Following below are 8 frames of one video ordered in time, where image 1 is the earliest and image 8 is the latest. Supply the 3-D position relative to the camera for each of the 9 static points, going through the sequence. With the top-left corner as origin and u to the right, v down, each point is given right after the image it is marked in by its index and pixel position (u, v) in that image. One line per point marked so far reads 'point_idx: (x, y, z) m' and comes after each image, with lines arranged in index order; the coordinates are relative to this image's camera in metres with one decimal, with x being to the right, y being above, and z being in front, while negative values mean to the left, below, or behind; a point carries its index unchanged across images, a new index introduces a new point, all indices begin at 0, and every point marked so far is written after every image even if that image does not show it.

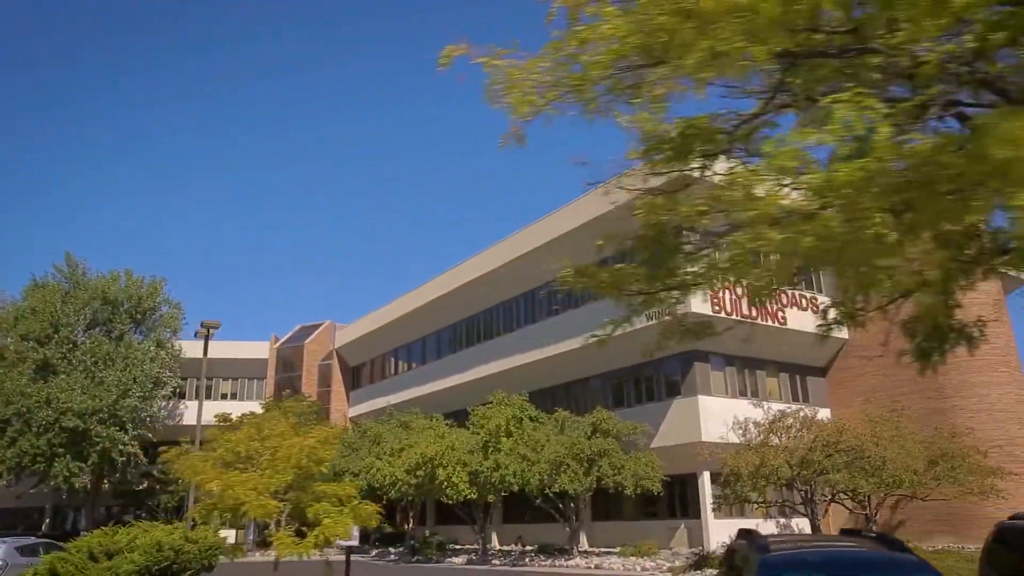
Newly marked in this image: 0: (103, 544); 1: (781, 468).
0: (-9.5, -6.0, +19.1) m
1: (+6.3, -4.2, +19.1) m
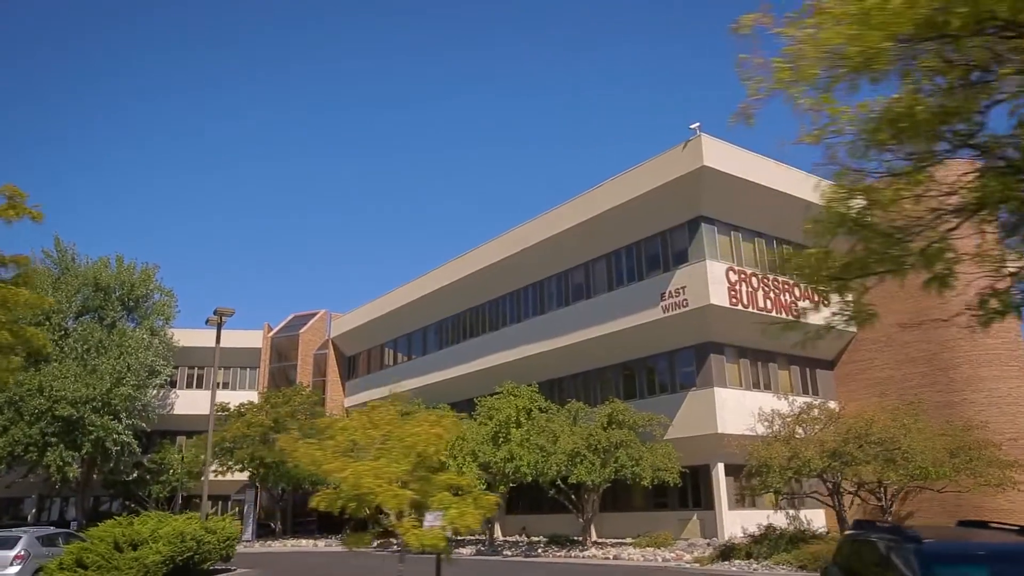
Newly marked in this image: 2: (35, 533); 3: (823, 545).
0: (-8.8, -5.6, +18.7) m
1: (+7.1, -4.0, +19.2) m
2: (-11.0, -5.6, +18.9) m
3: (+7.3, -6.0, +19.1) m
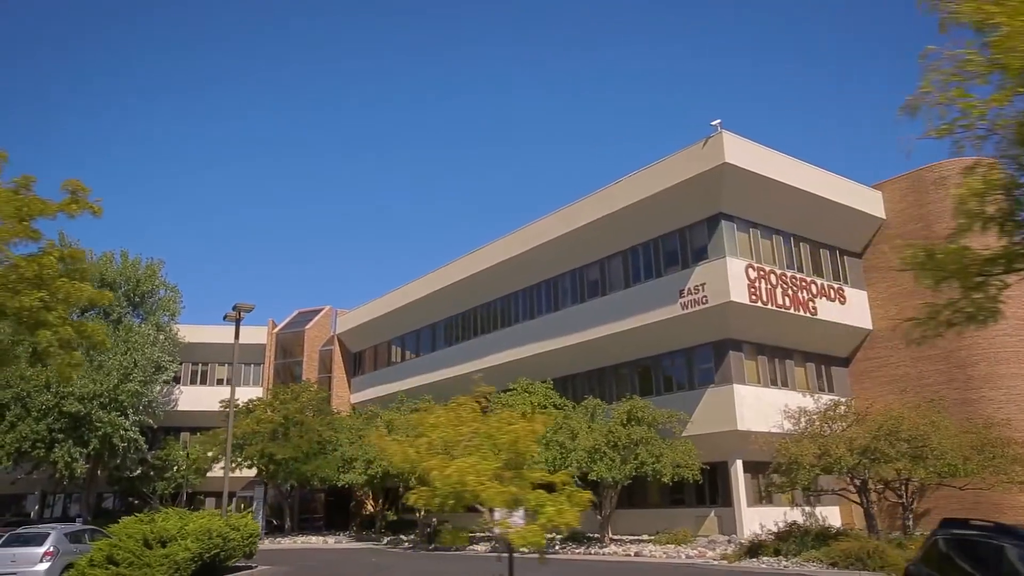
0: (-8.0, -5.5, +18.6) m
1: (+7.8, -4.0, +19.2) m
2: (-10.3, -5.5, +18.8) m
3: (+8.0, -5.9, +19.1) m
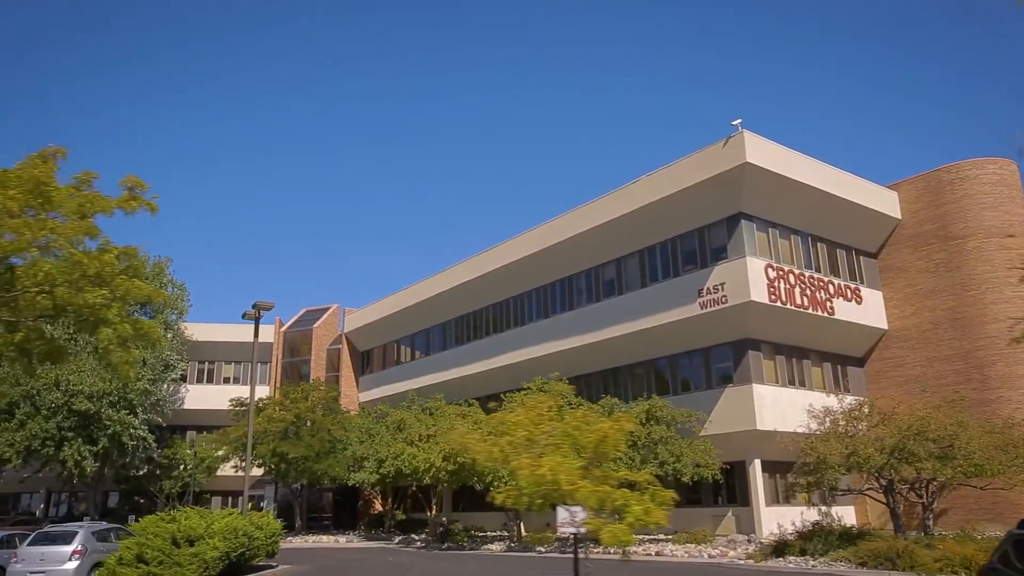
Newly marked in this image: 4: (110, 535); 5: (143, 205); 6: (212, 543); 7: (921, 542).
0: (-7.4, -5.5, +18.6) m
1: (+8.4, -4.0, +19.3) m
2: (-9.6, -5.5, +18.7) m
3: (+8.6, -5.9, +19.2) m
4: (-9.5, -5.8, +19.4) m
5: (-4.5, +1.0, +10.0) m
6: (-6.8, -5.8, +18.5) m
7: (+9.5, -5.9, +18.9) m
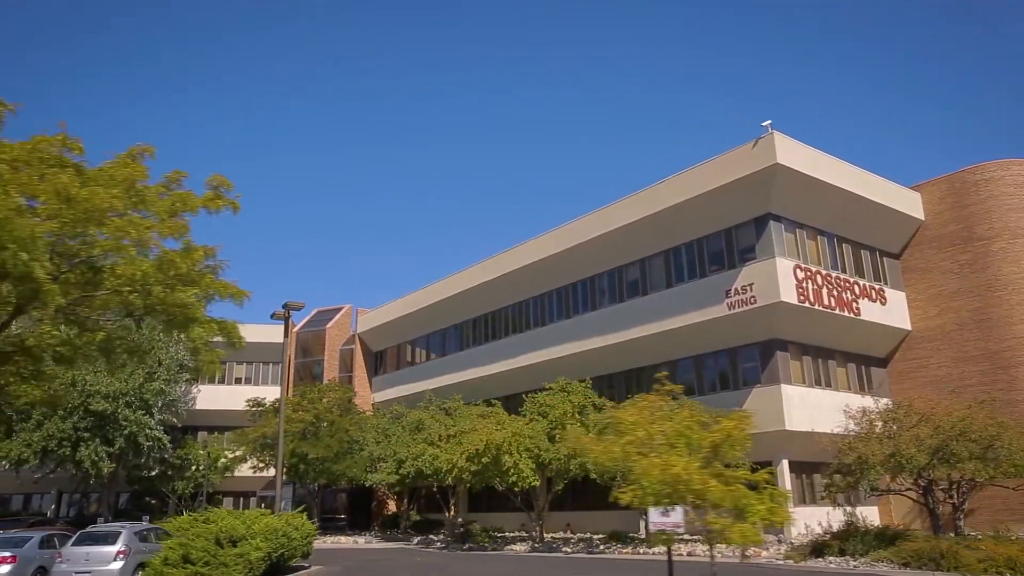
0: (-6.4, -5.5, +18.5) m
1: (+9.4, -4.0, +19.3) m
2: (-8.6, -5.5, +18.6) m
3: (+9.6, -5.9, +19.2) m
4: (-8.6, -5.8, +19.4) m
5: (-3.4, +1.0, +10.0) m
6: (-5.8, -5.8, +18.5) m
7: (+10.4, -5.9, +19.0) m
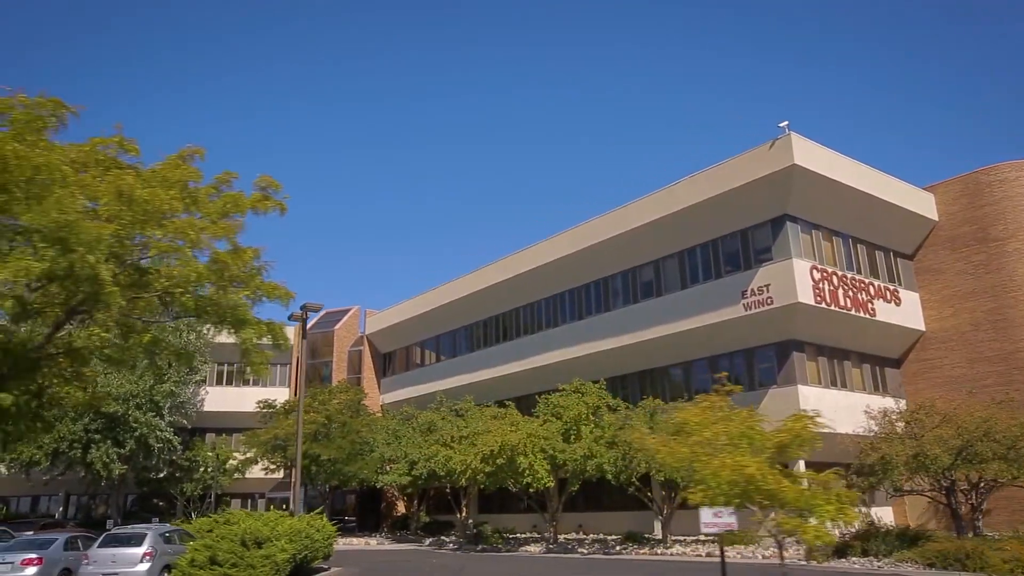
0: (-5.8, -5.5, +18.5) m
1: (+10.0, -4.0, +19.3) m
2: (-8.0, -5.5, +18.6) m
3: (+10.2, -6.0, +19.2) m
4: (-8.0, -5.9, +19.4) m
5: (-2.8, +1.0, +10.0) m
6: (-5.2, -5.8, +18.5) m
7: (+11.0, -5.9, +19.0) m
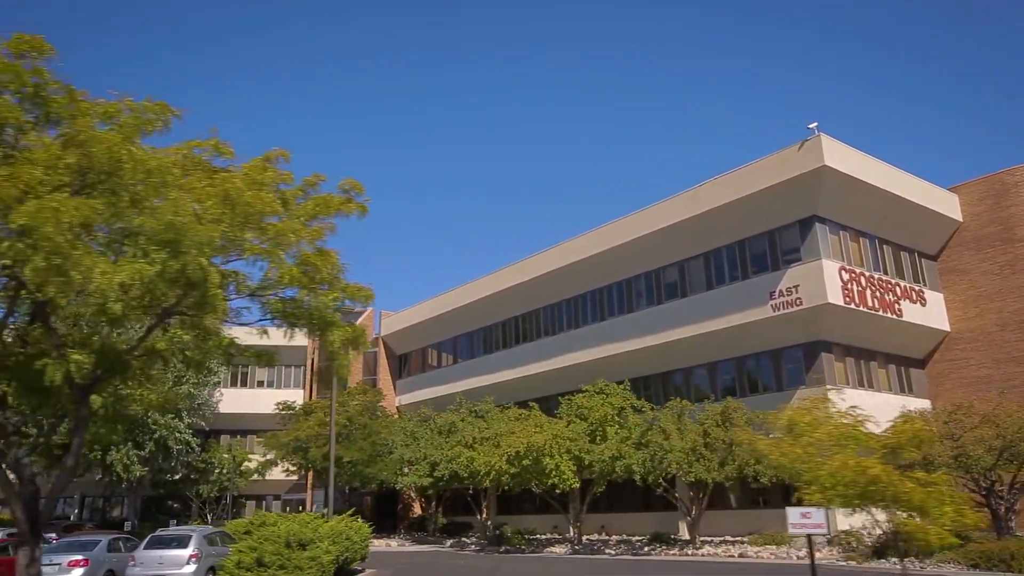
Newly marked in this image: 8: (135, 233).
0: (-4.8, -5.5, +18.5) m
1: (+11.0, -4.0, +19.4) m
2: (-7.0, -5.5, +18.6) m
3: (+11.2, -6.0, +19.3) m
4: (-7.0, -5.9, +19.4) m
5: (-1.8, +1.0, +10.0) m
6: (-4.2, -5.9, +18.5) m
7: (+12.0, -5.9, +19.0) m
8: (-4.0, +0.6, +8.7) m
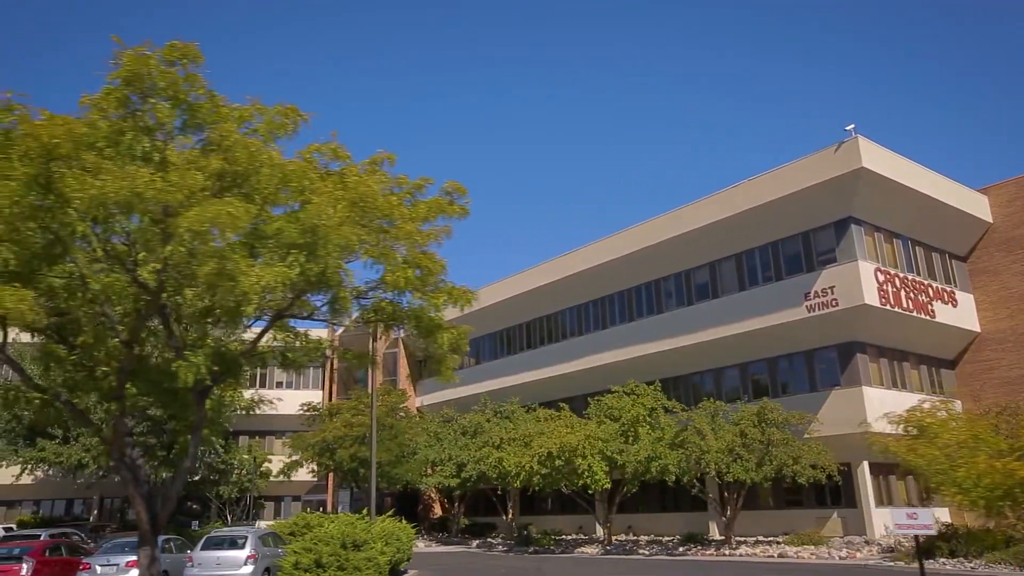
0: (-3.6, -5.6, +18.6) m
1: (+12.2, -4.0, +19.4) m
2: (-5.8, -5.6, +18.7) m
3: (+12.4, -6.0, +19.3) m
4: (-5.8, -6.0, +19.4) m
5: (-0.6, +1.0, +10.1) m
6: (-3.0, -5.9, +18.6) m
7: (+13.2, -5.9, +19.1) m
8: (-2.8, +0.6, +8.7) m
